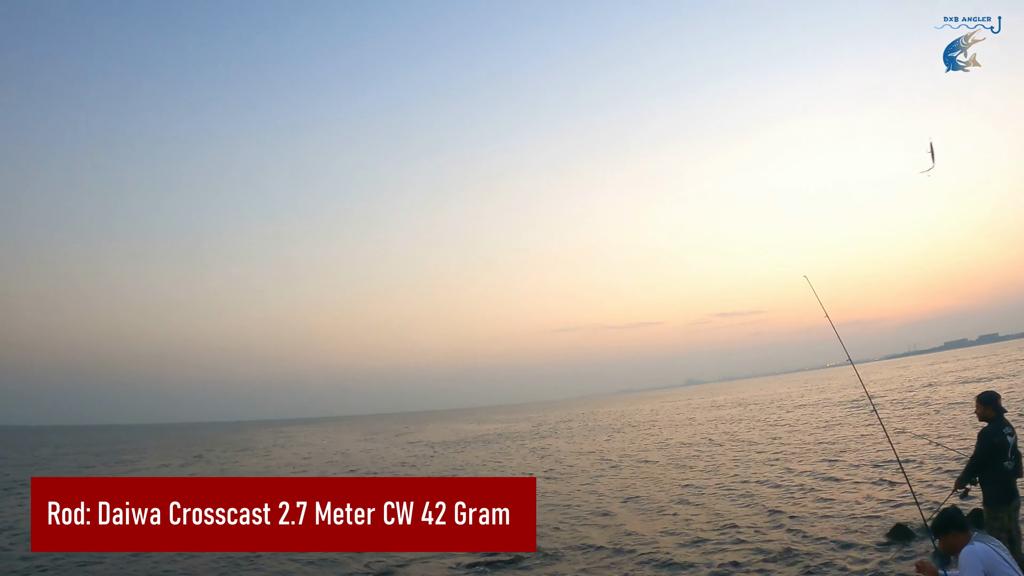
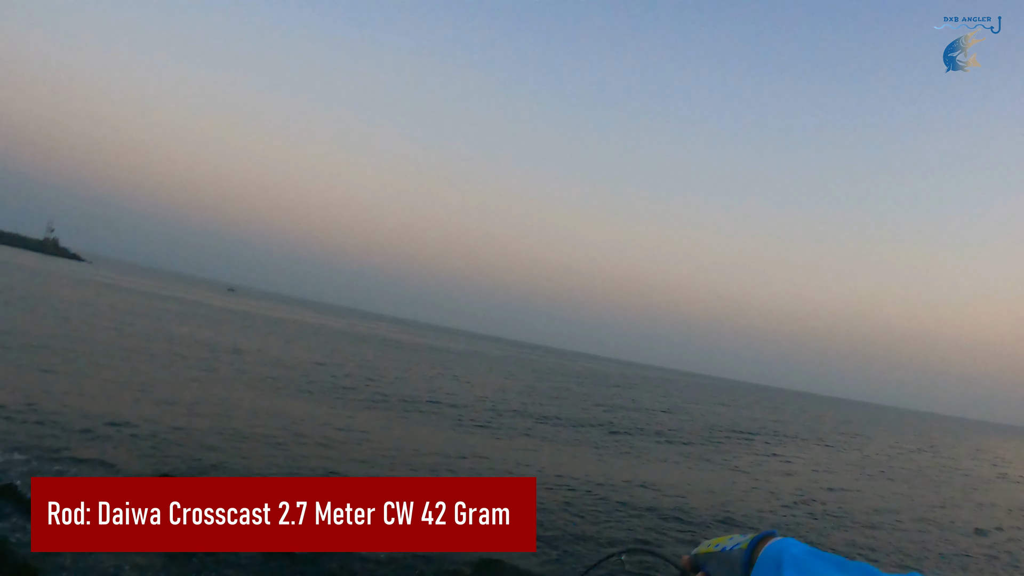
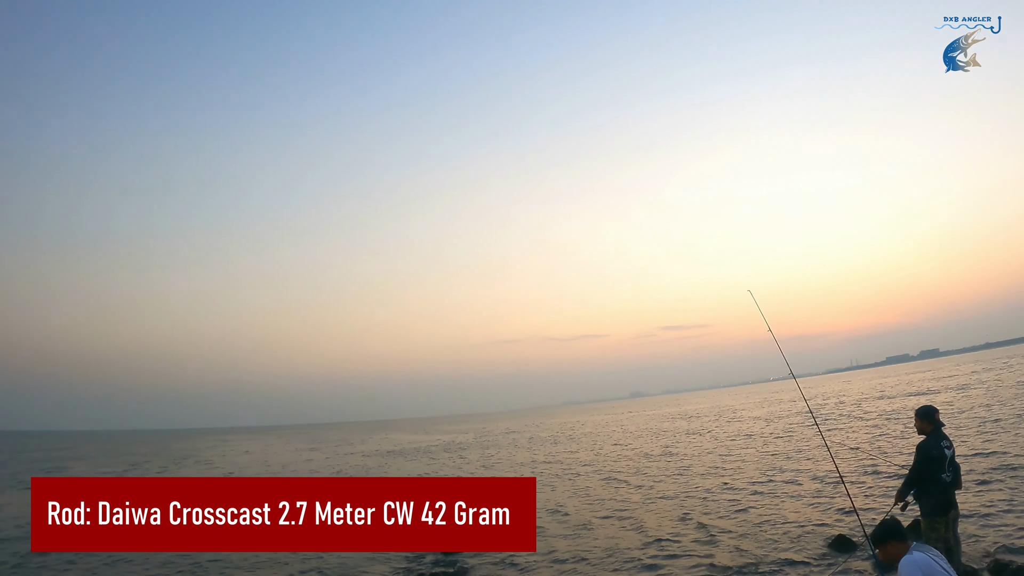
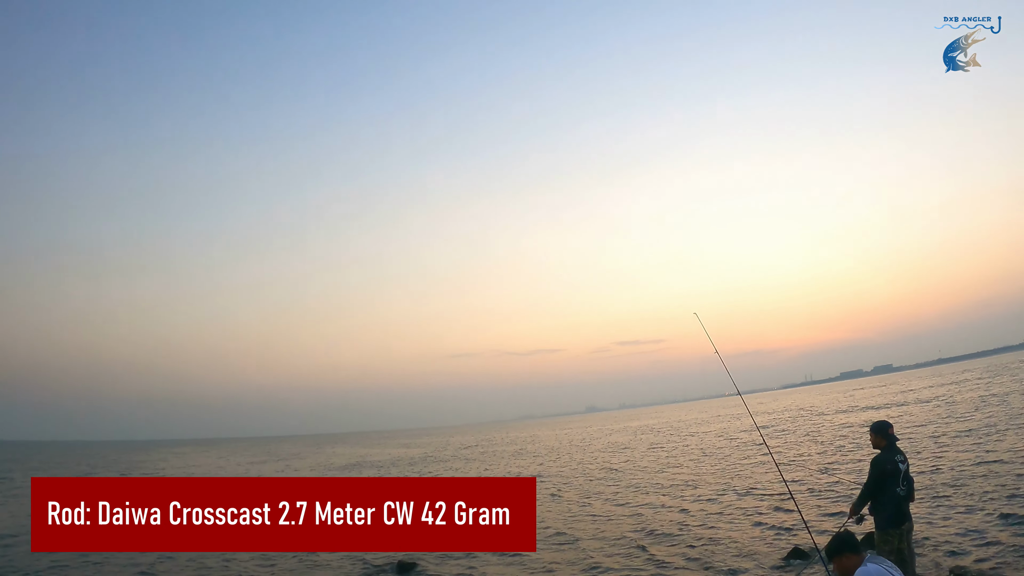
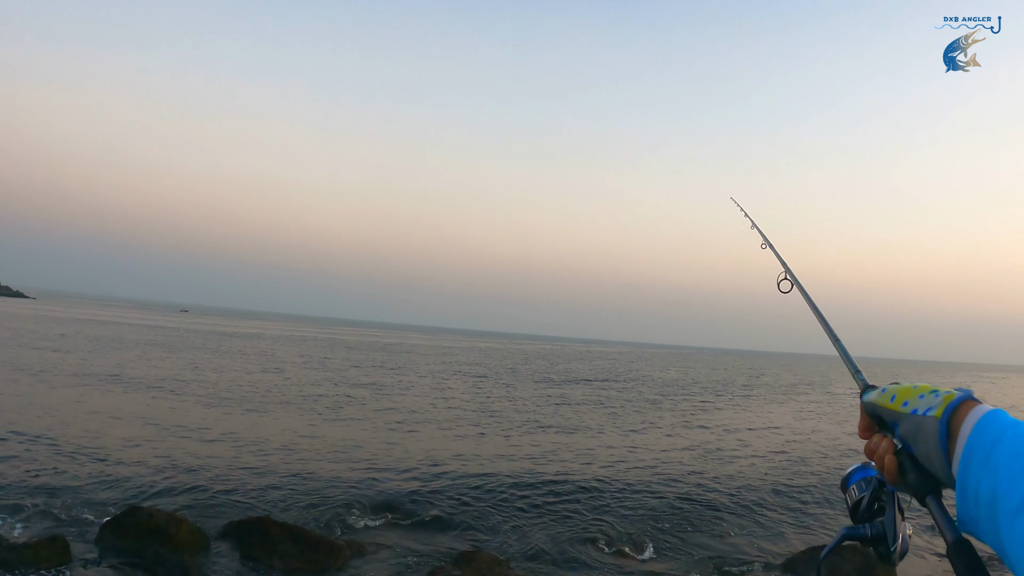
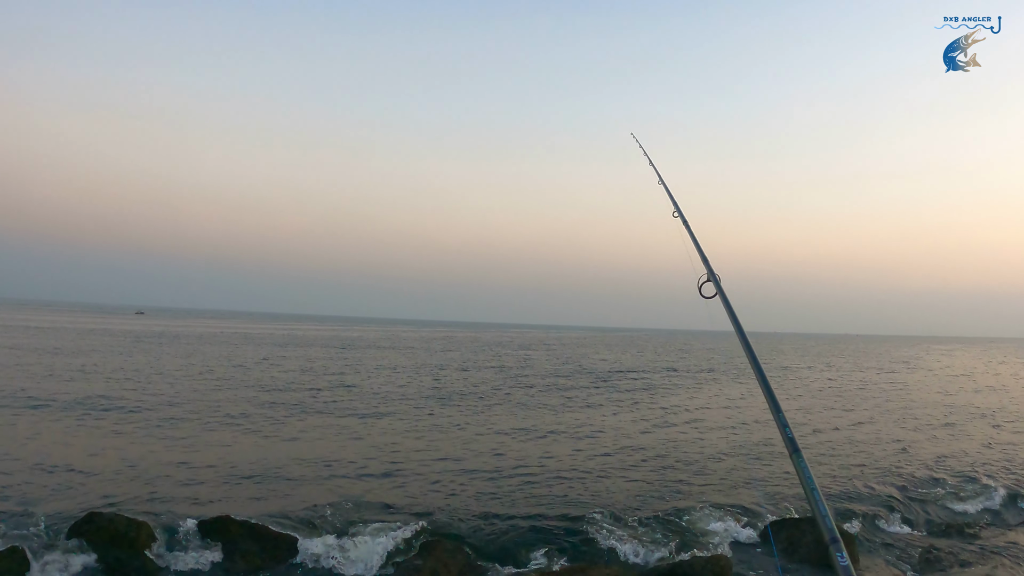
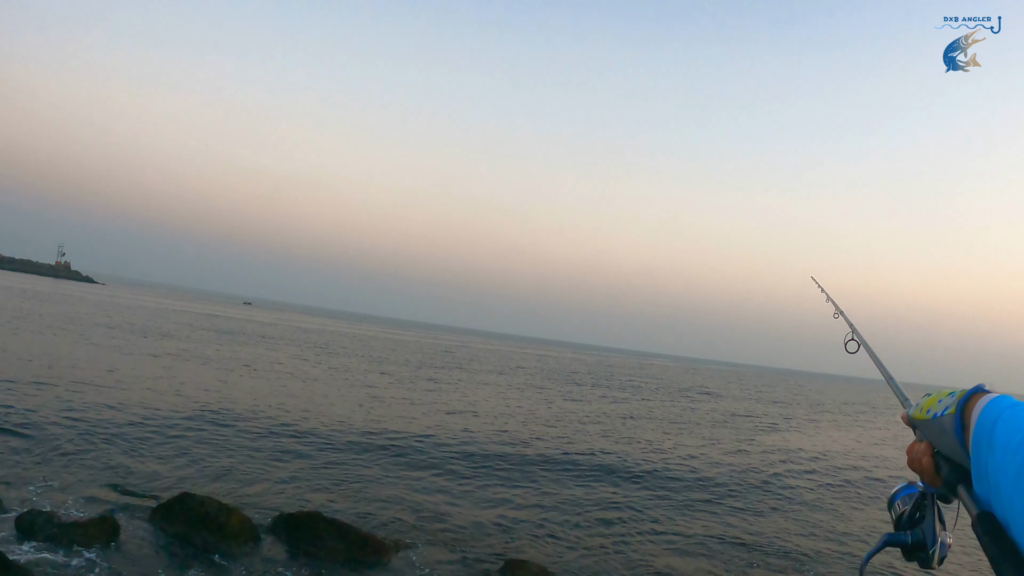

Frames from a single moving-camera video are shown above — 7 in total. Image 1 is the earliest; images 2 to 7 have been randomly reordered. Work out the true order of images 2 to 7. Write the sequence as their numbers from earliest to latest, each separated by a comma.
3, 4, 2, 7, 5, 6
